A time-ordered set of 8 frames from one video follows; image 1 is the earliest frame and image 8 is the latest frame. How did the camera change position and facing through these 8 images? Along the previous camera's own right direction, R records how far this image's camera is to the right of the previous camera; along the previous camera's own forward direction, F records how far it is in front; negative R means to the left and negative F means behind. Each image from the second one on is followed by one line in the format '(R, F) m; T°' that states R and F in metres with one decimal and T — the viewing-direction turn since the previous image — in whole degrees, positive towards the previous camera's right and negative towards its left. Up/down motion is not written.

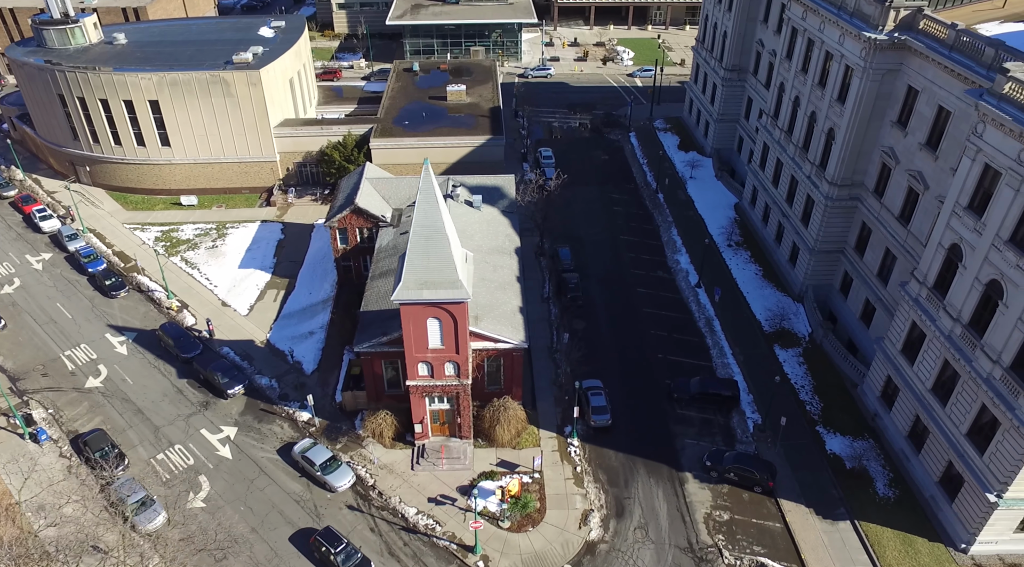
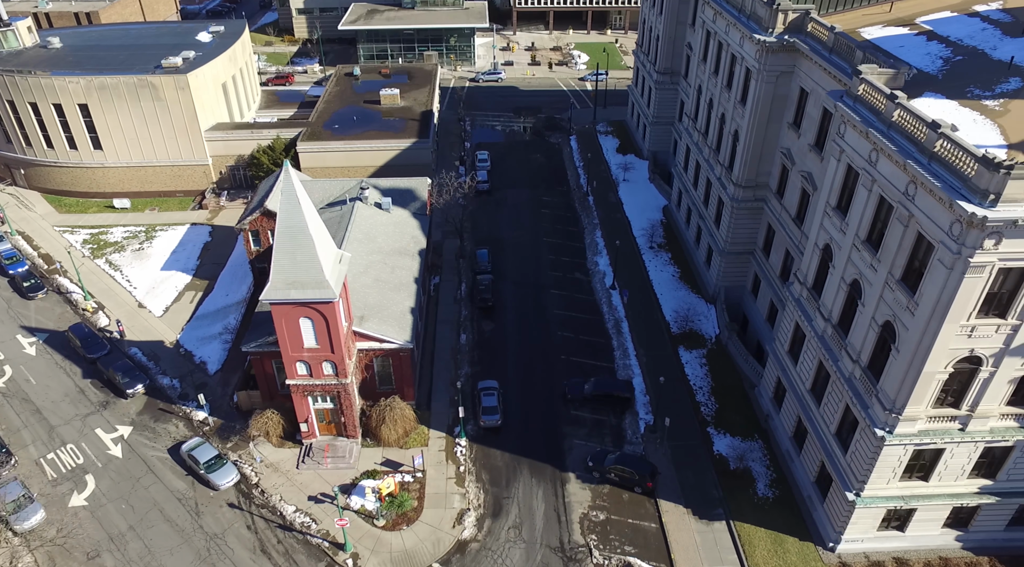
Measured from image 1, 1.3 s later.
(+6.9, -0.3) m; -1°
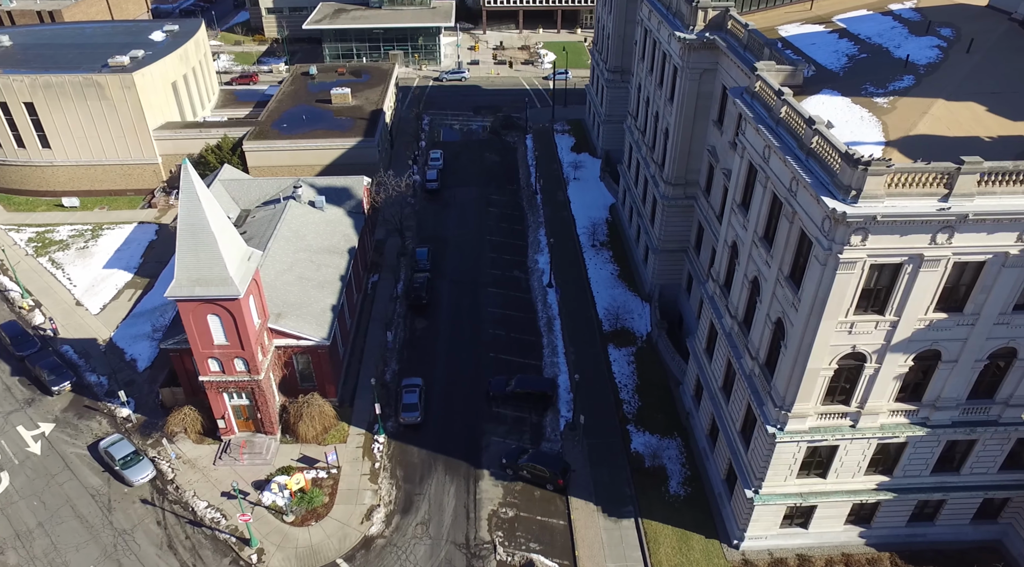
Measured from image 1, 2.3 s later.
(+5.0, -0.1) m; 0°
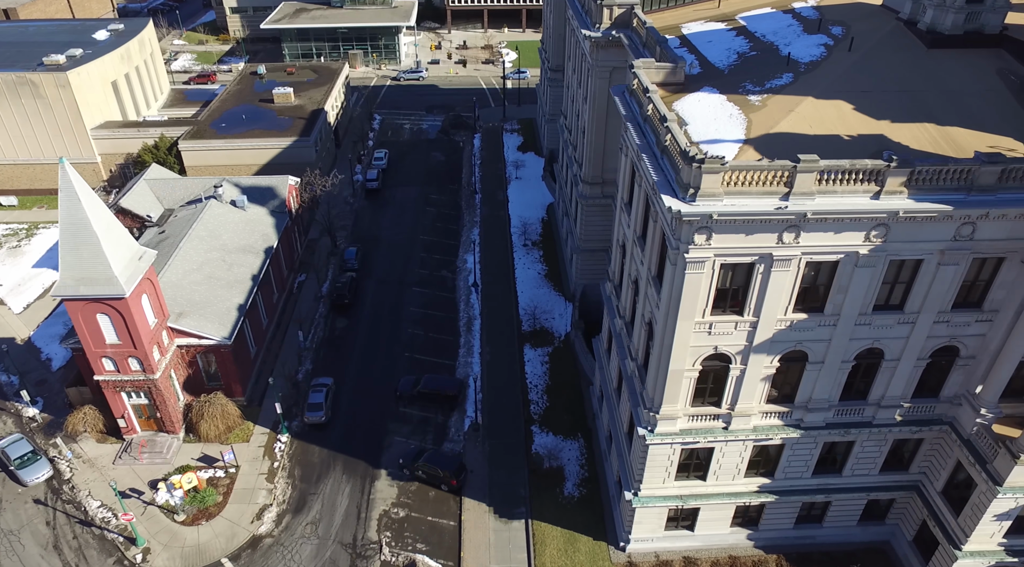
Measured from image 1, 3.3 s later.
(+5.9, +0.2) m; 0°
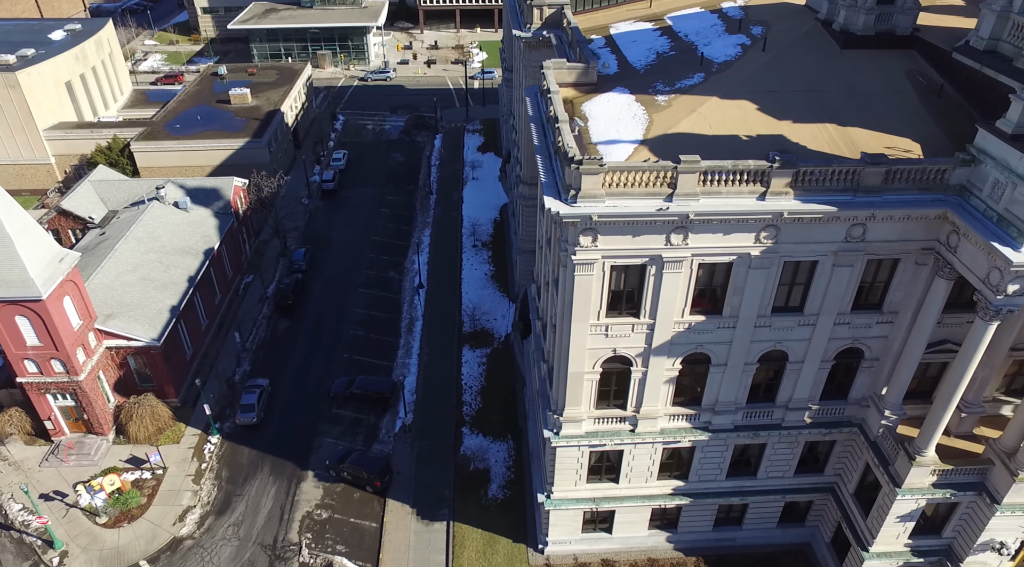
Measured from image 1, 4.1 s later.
(+4.1, +0.1) m; 0°
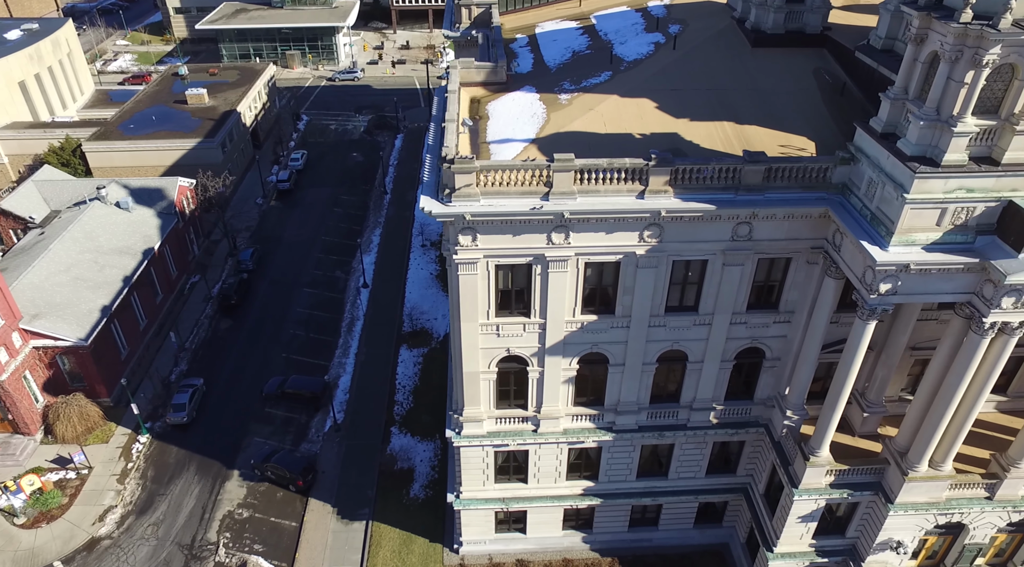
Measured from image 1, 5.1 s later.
(+4.3, +0.1) m; 0°
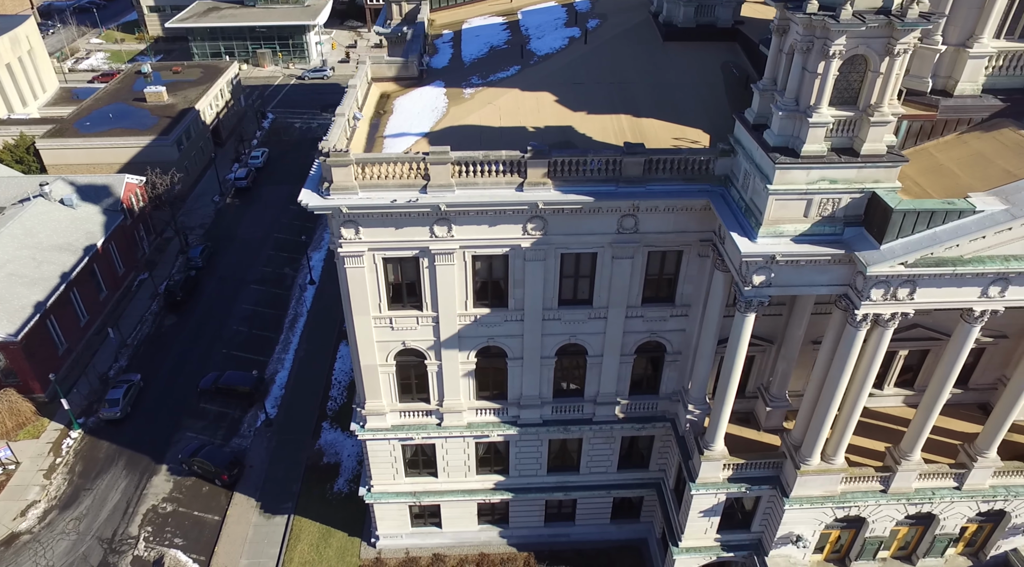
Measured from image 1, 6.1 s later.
(+4.3, 0.0) m; 0°
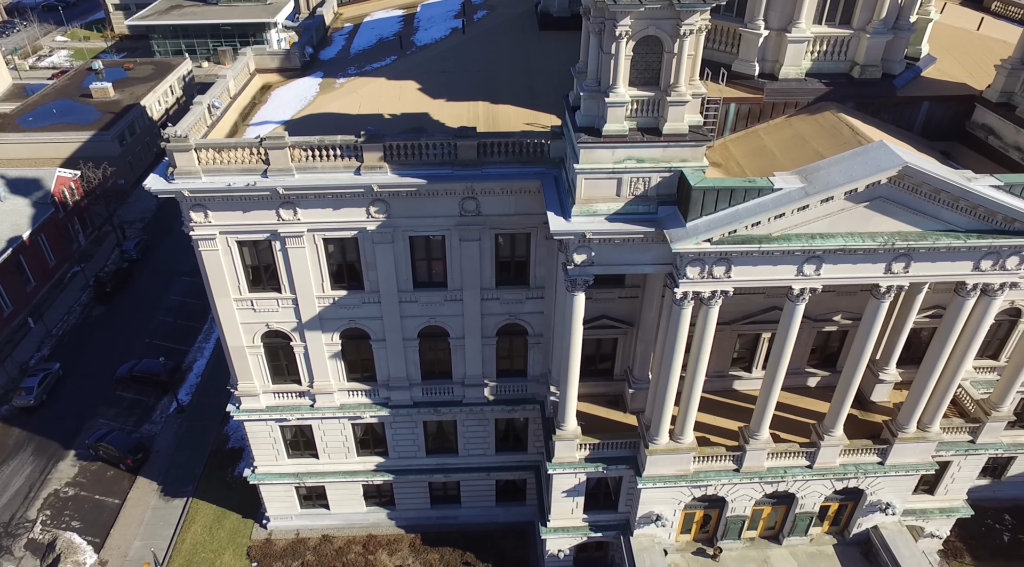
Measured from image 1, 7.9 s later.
(+5.8, -0.7) m; 0°
